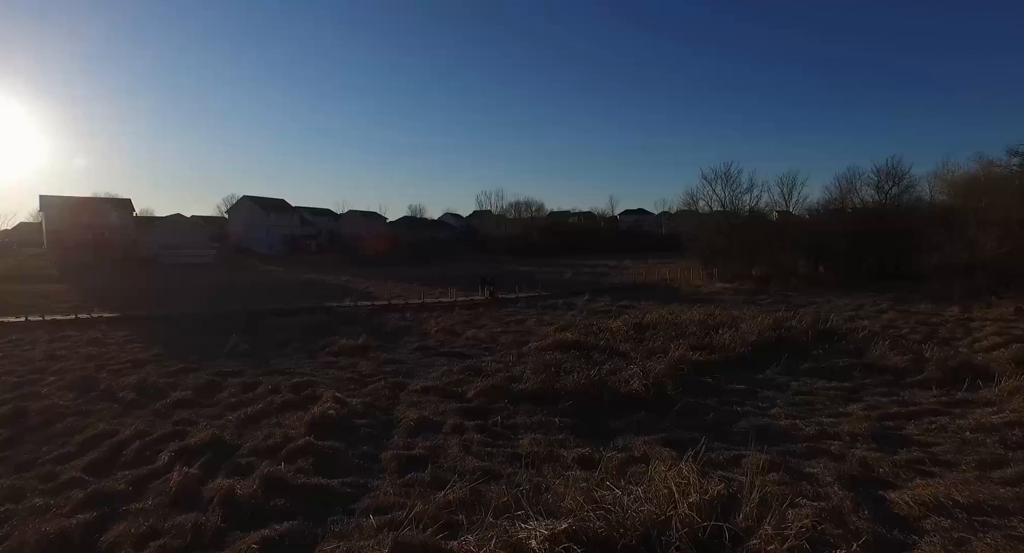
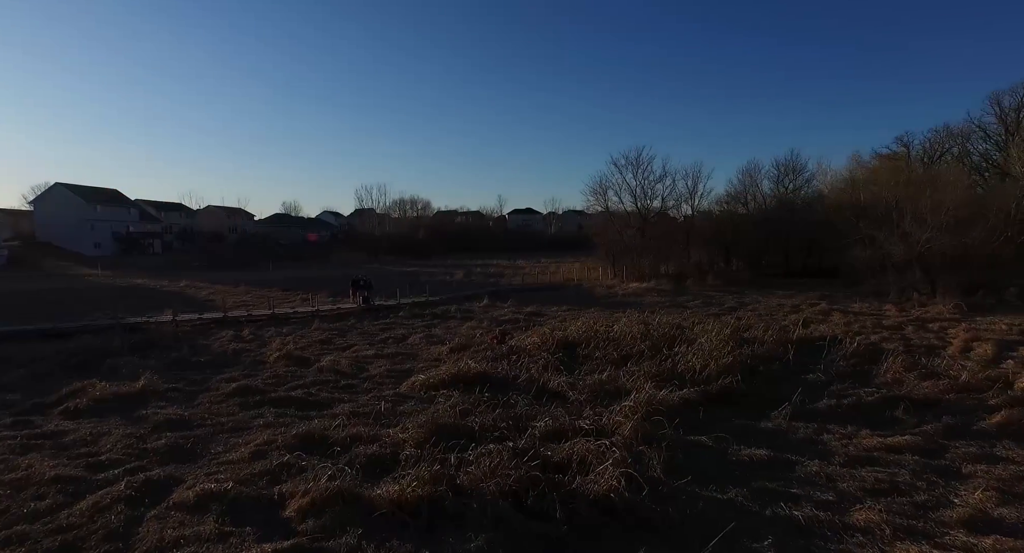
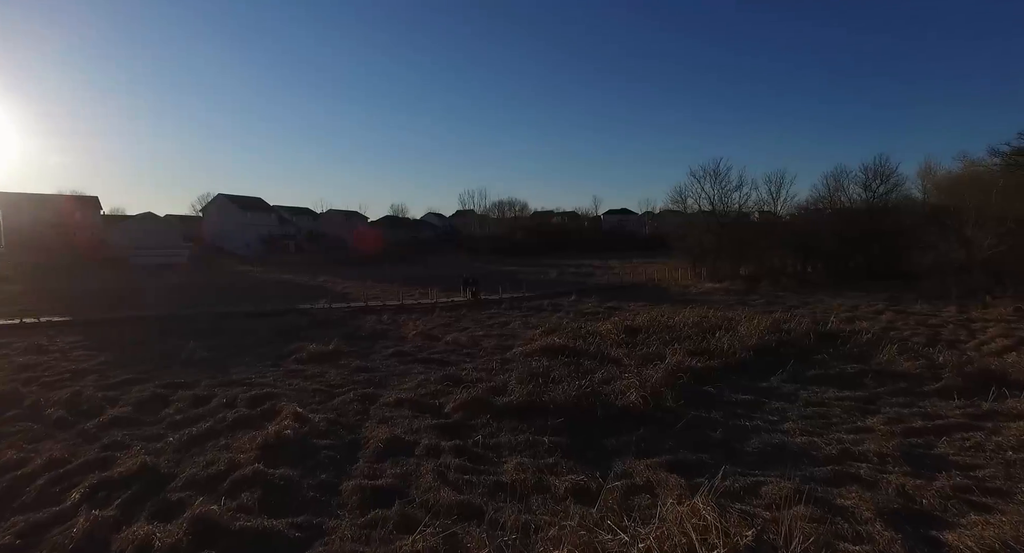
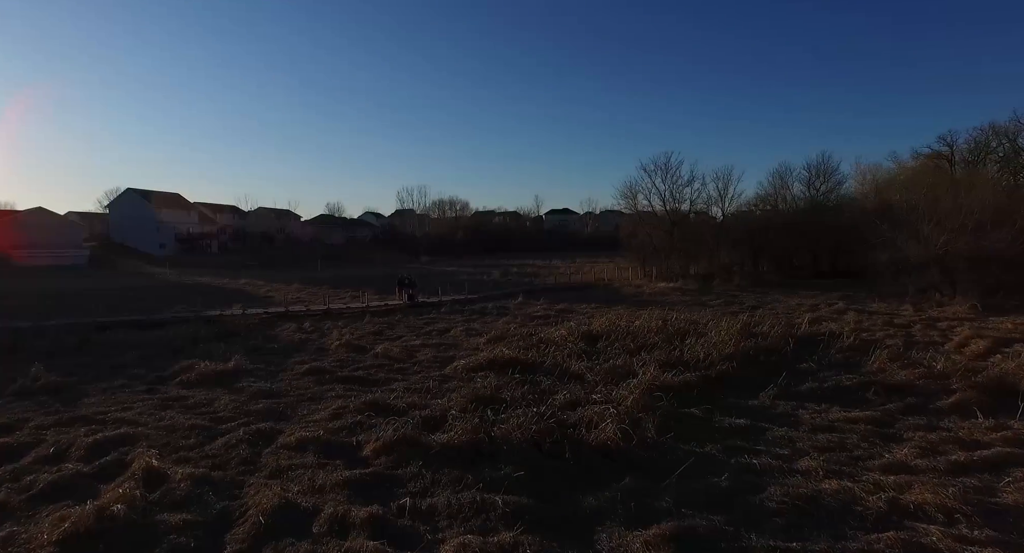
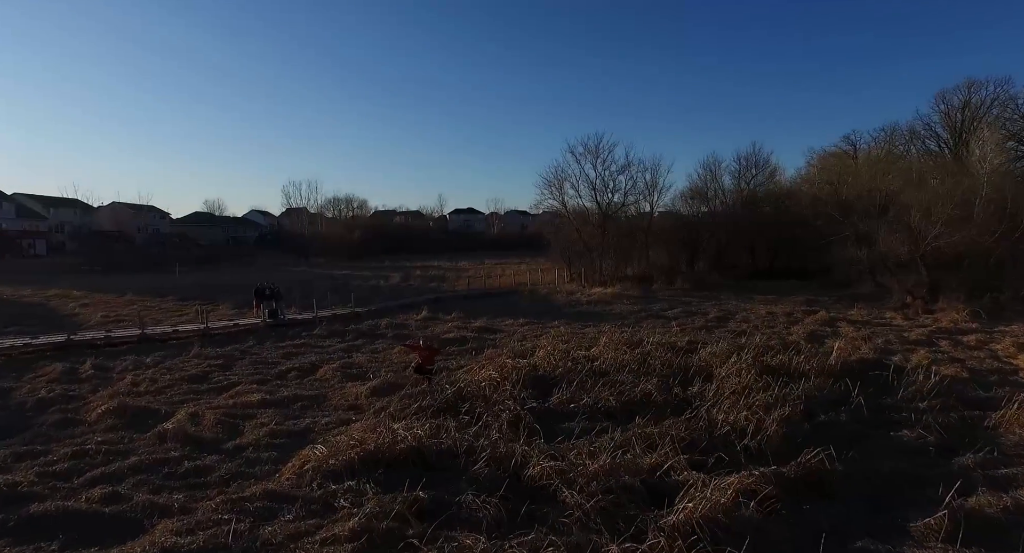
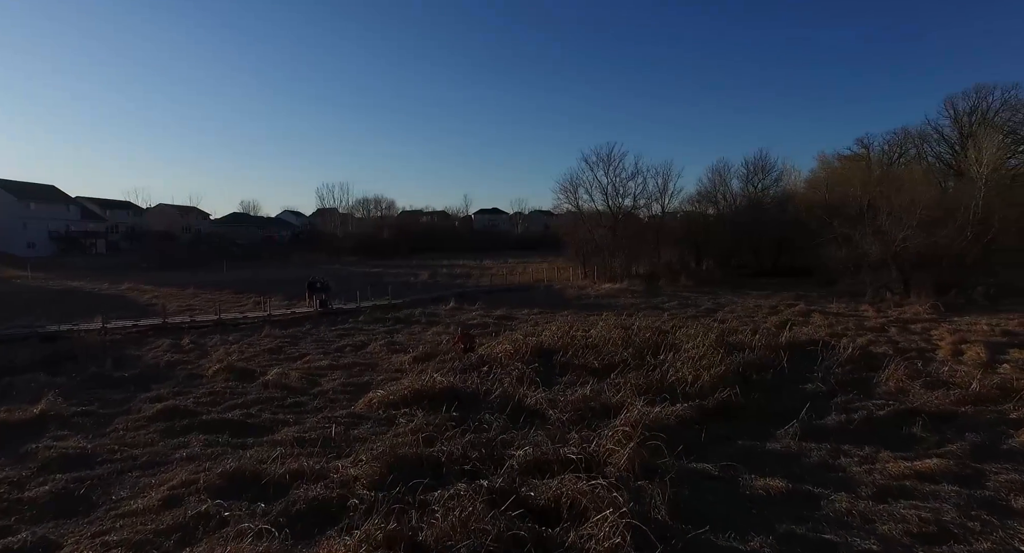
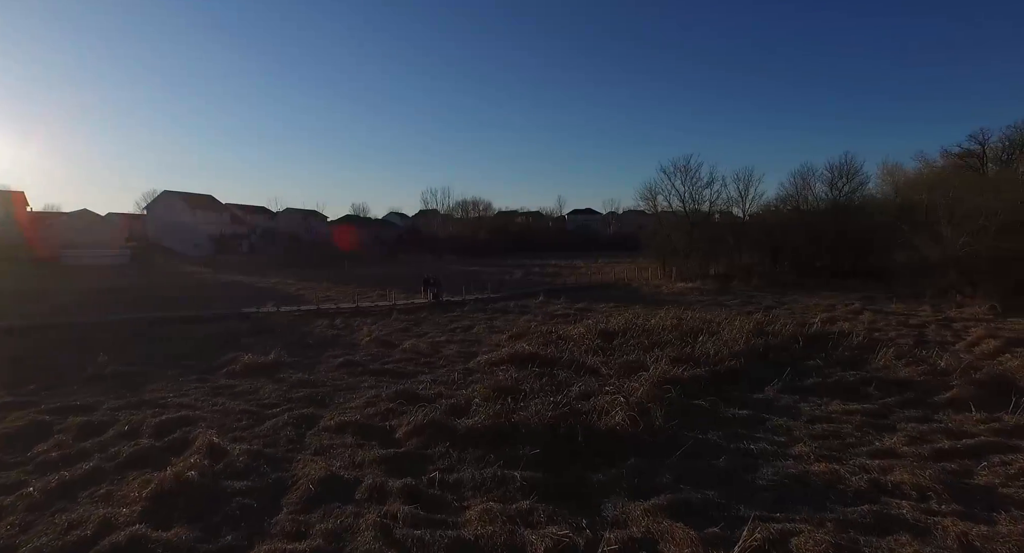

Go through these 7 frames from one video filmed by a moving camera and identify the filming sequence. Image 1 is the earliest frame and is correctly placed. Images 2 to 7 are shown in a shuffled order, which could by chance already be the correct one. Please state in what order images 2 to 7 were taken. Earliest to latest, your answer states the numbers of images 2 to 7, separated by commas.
3, 7, 4, 2, 6, 5
